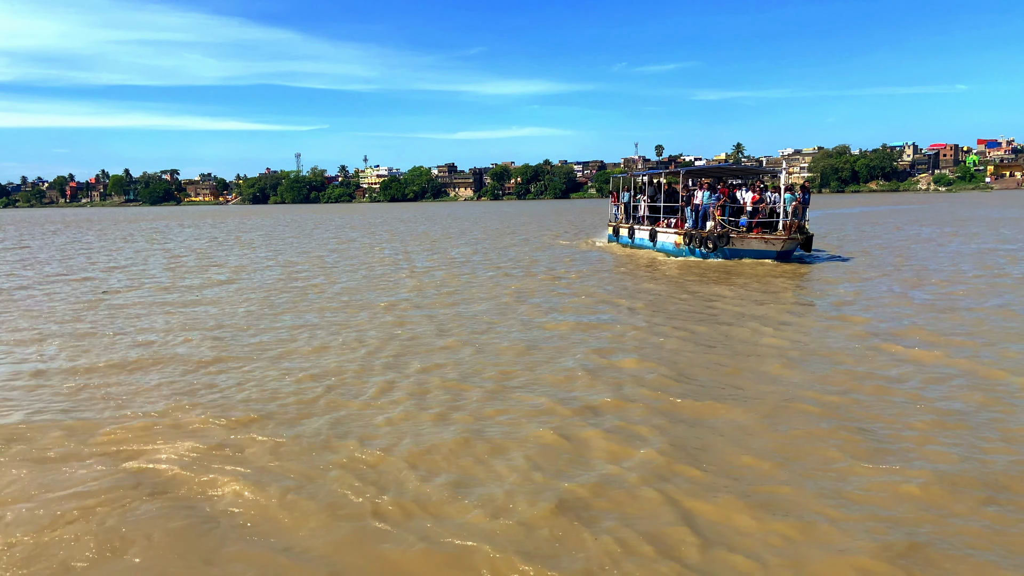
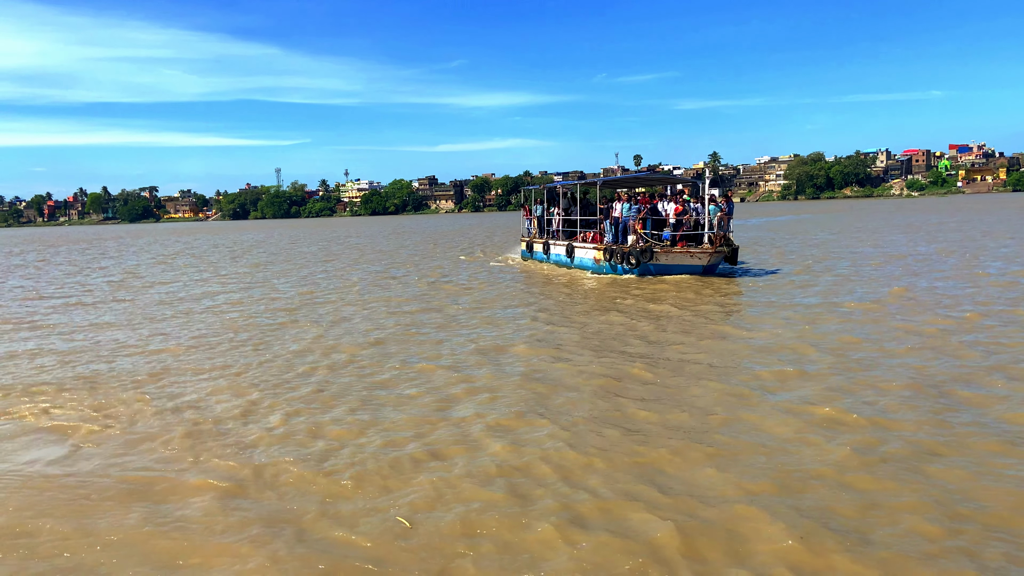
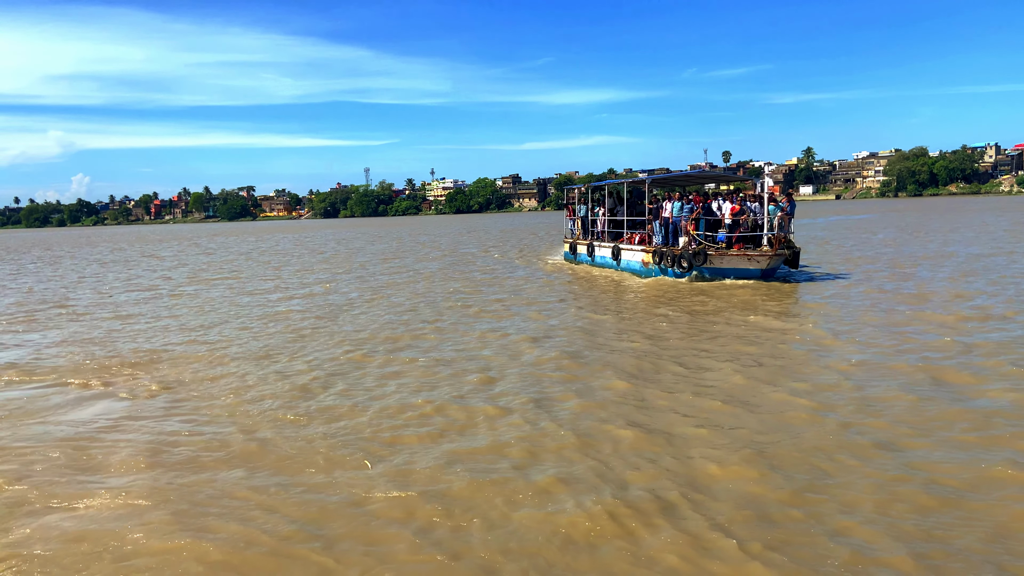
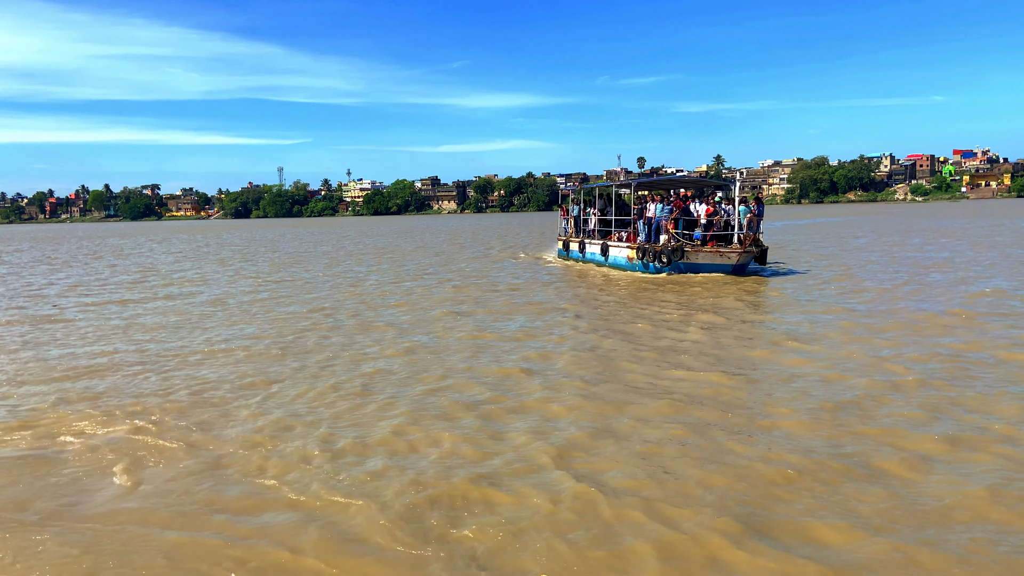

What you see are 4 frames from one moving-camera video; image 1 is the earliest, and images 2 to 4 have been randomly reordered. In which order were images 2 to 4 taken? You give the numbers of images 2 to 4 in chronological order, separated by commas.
4, 2, 3
